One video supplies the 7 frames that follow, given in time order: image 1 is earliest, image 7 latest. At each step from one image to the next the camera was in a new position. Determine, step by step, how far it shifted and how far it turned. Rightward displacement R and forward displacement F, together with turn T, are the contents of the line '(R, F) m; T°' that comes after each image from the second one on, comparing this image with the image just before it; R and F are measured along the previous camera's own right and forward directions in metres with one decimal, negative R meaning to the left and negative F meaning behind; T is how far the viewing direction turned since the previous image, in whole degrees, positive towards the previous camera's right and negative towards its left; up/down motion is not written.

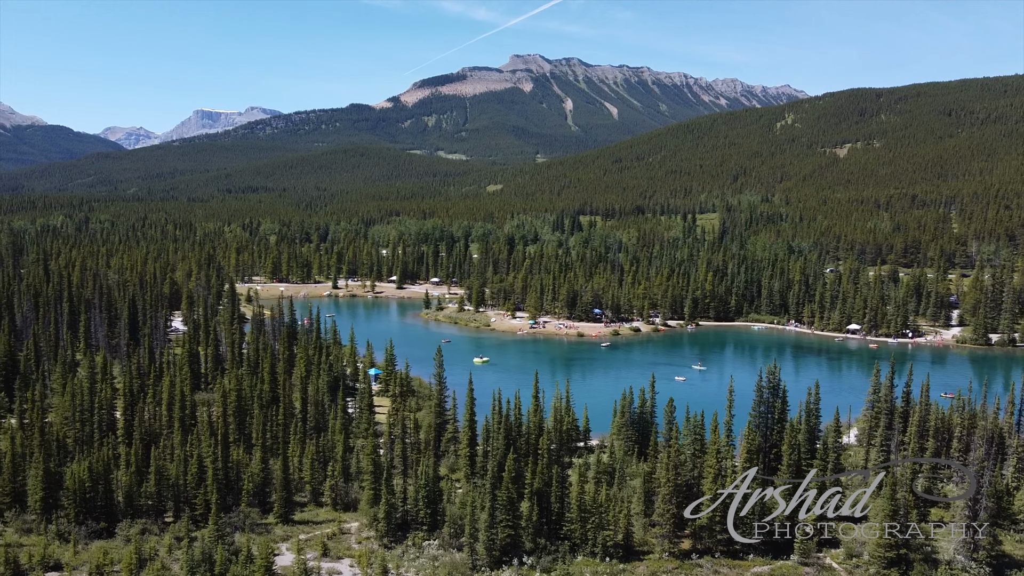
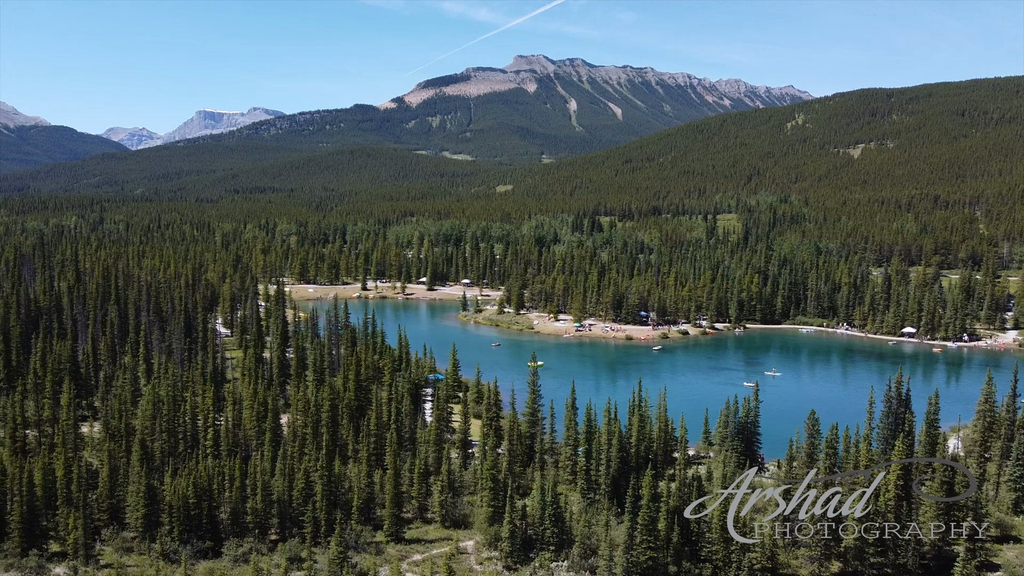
(-7.4, +2.8) m; 0°
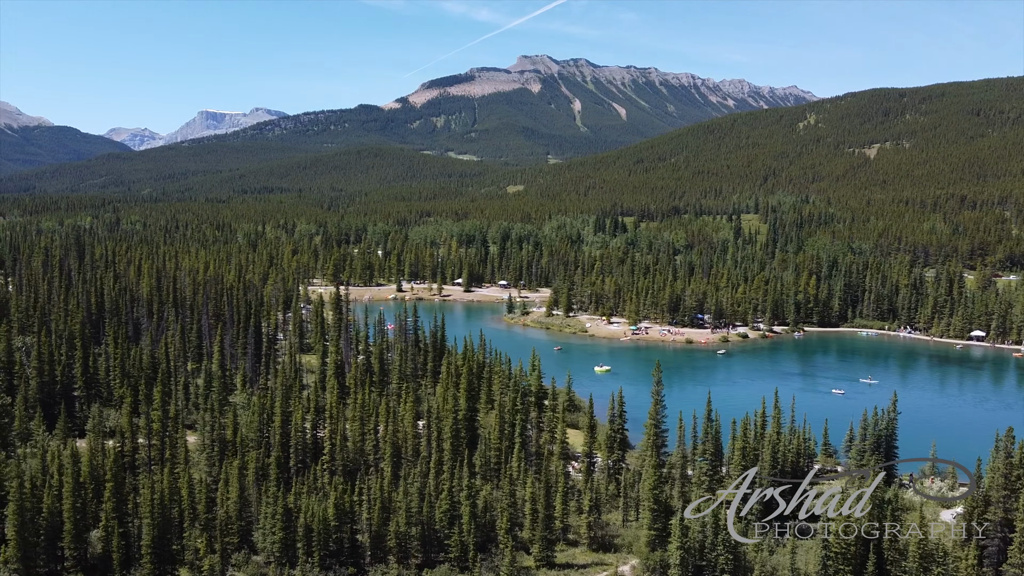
(-8.9, +3.4) m; 0°
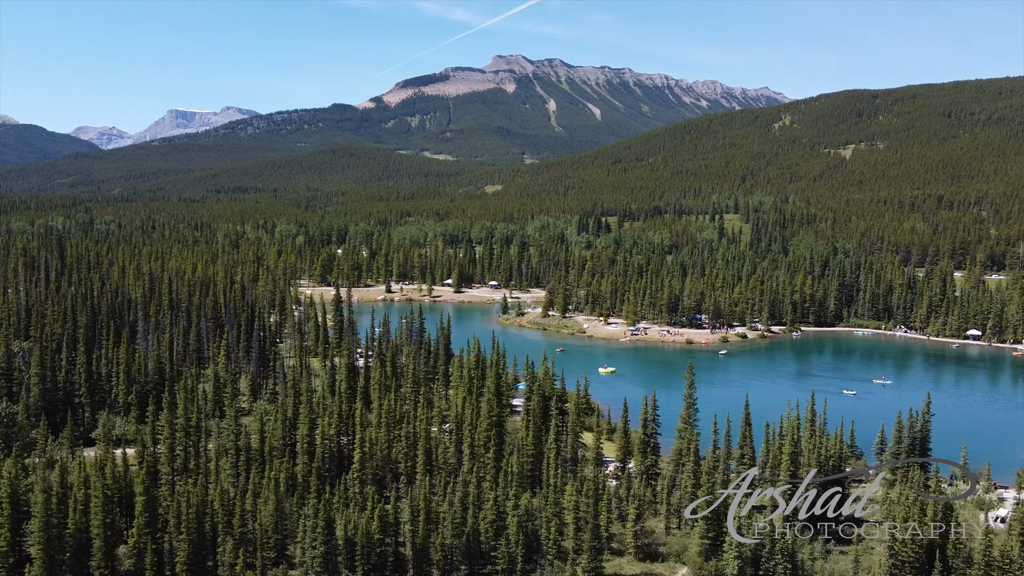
(-4.0, +1.6) m; +2°
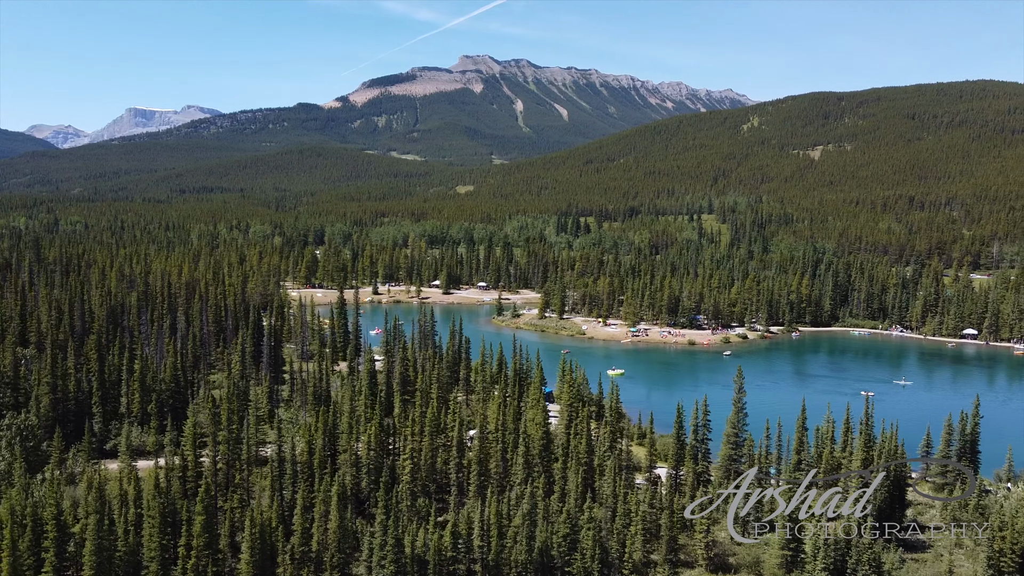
(-5.5, +2.0) m; +2°
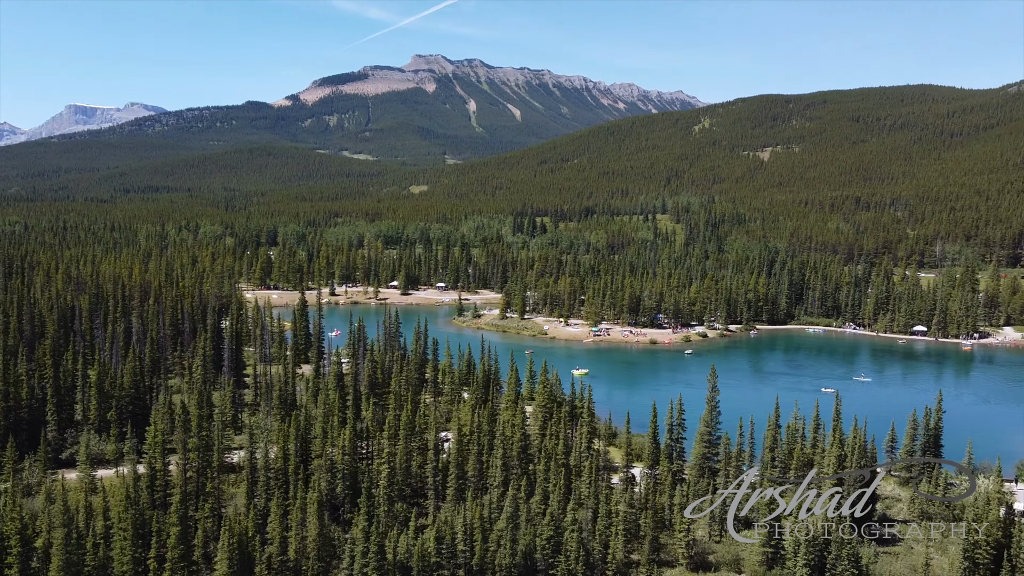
(-1.4, +0.5) m; +3°
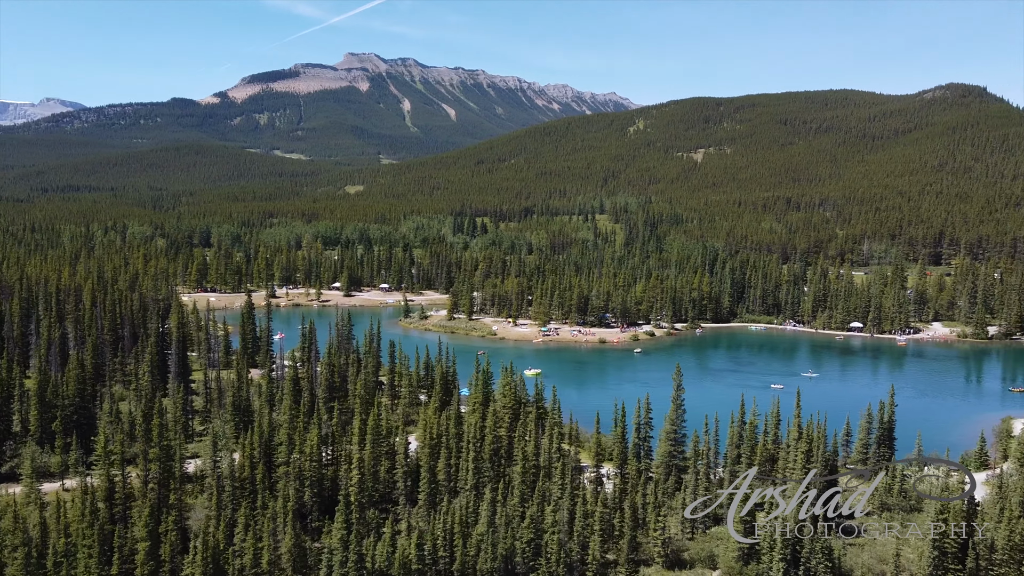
(-2.1, +0.6) m; +5°
